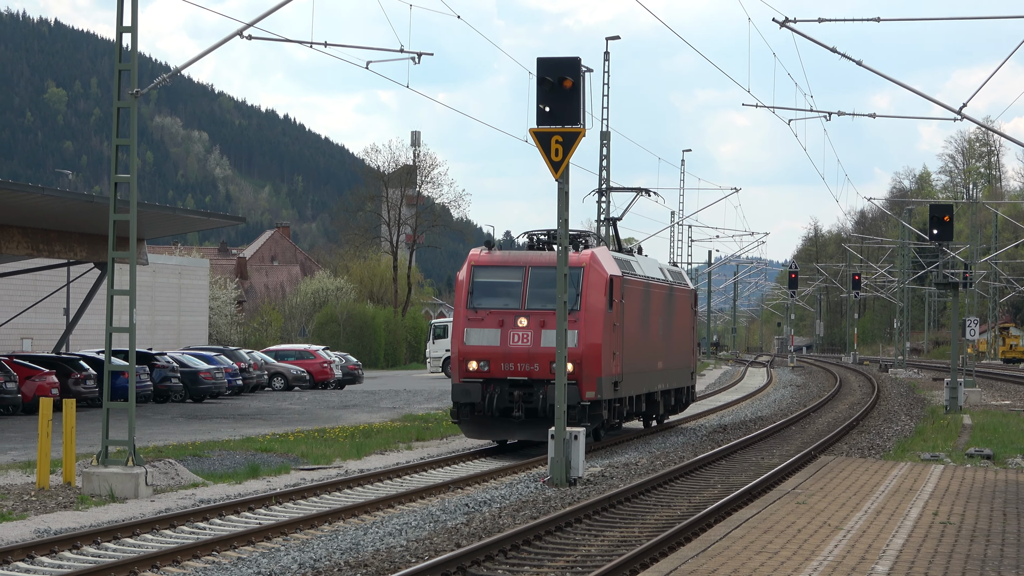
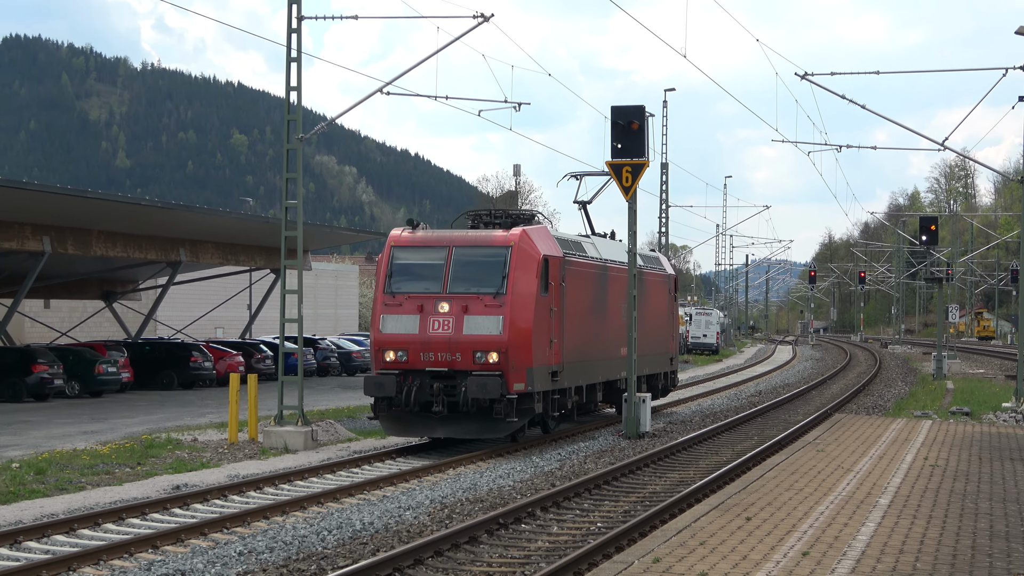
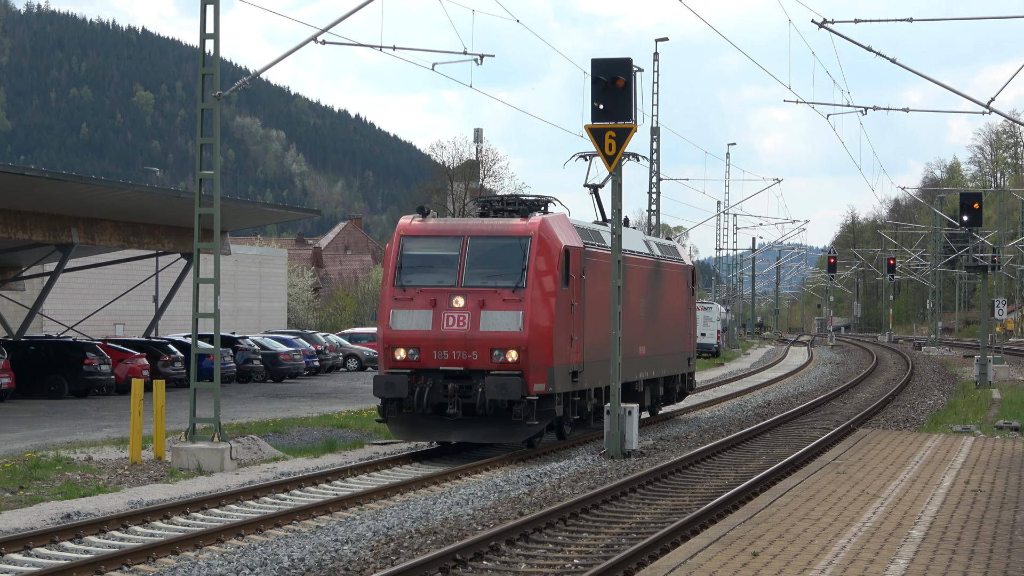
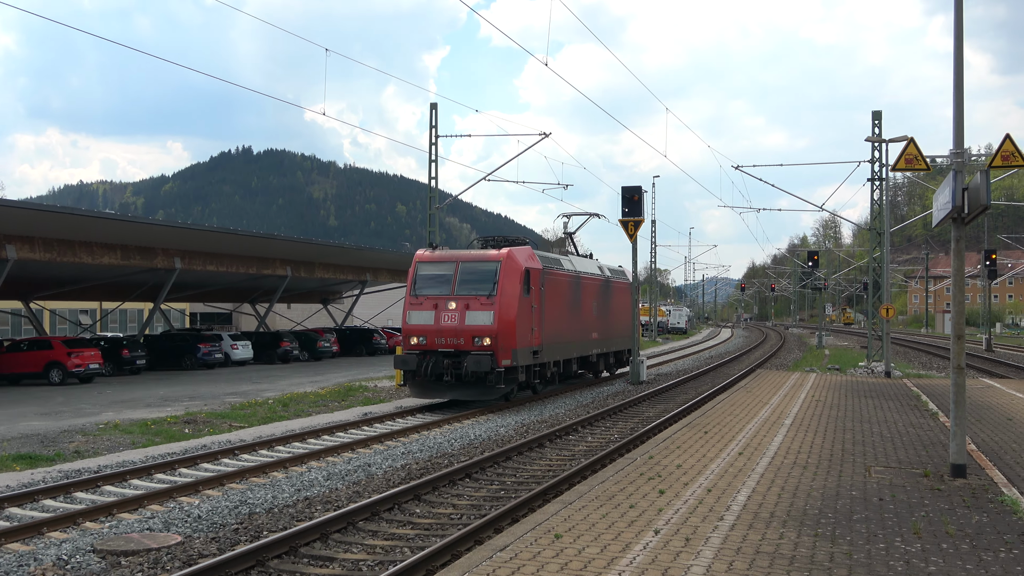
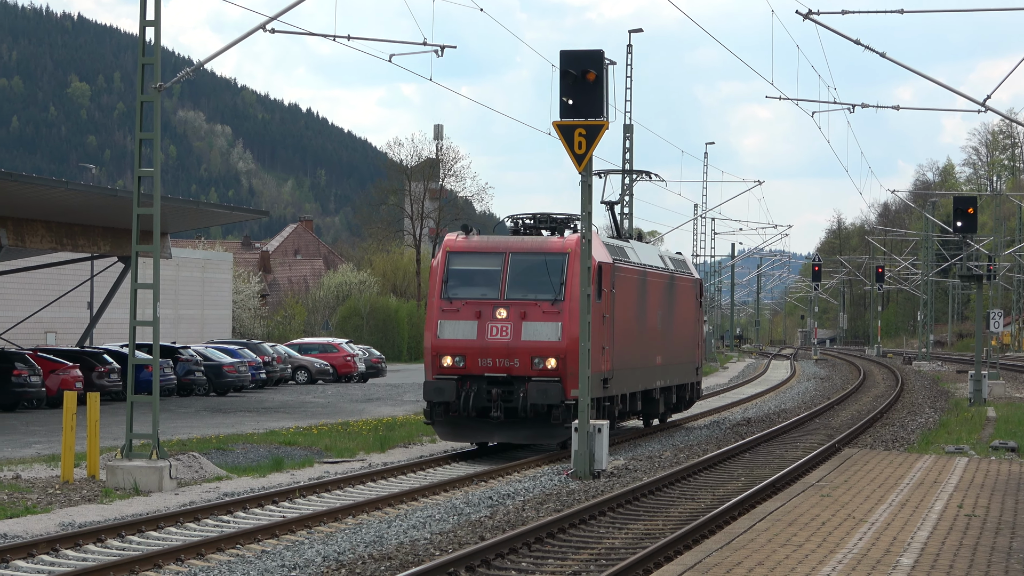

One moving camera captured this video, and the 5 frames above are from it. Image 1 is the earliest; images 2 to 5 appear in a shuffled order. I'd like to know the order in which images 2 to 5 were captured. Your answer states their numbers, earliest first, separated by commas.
5, 3, 2, 4
